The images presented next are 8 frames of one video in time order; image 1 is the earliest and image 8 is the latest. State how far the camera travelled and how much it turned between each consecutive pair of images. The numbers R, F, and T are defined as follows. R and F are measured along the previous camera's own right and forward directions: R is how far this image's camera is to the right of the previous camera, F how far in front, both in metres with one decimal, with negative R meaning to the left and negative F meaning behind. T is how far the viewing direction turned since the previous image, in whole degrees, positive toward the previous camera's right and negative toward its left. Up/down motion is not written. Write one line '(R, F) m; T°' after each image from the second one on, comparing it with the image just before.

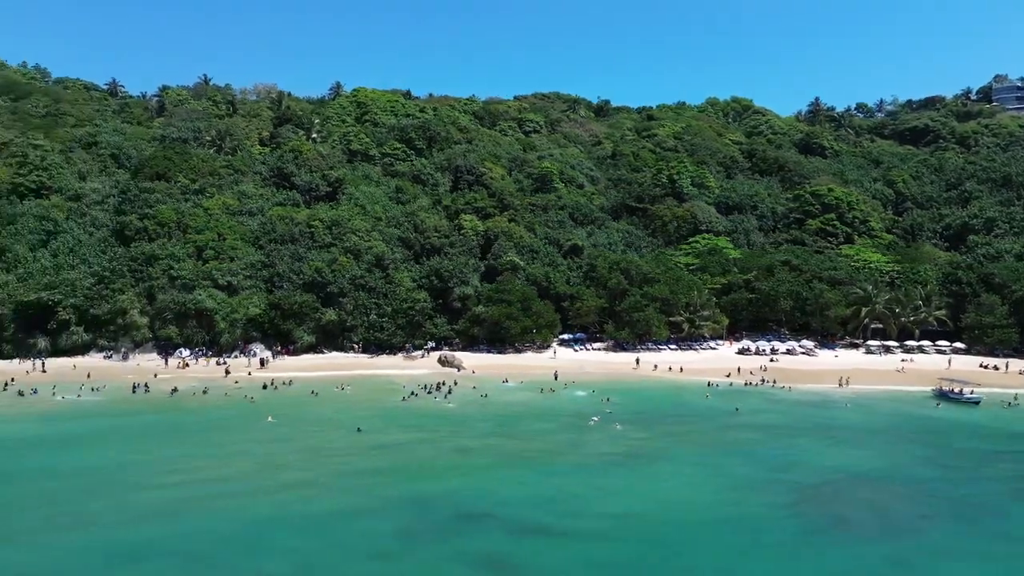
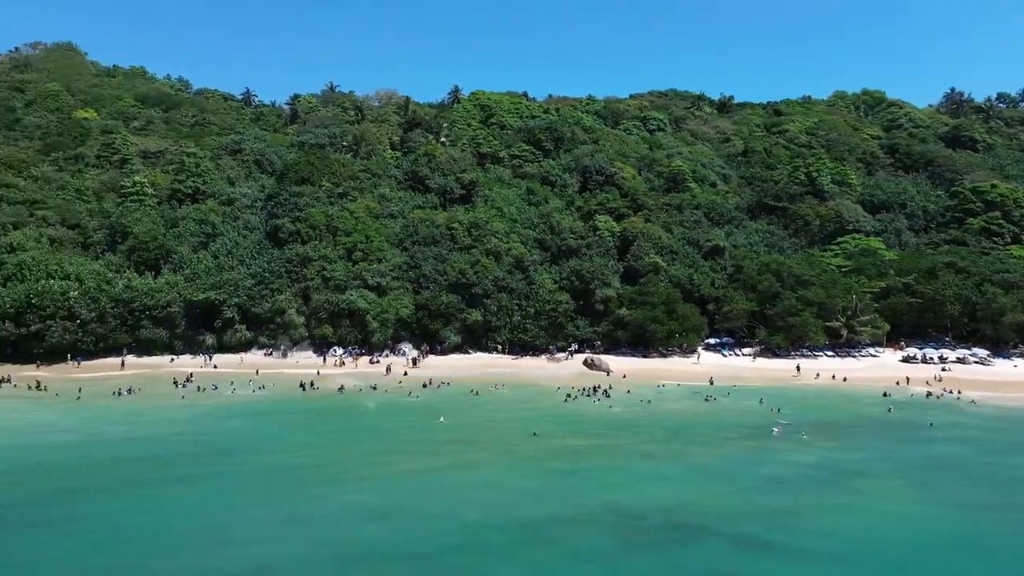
(-3.6, +0.3) m; -7°
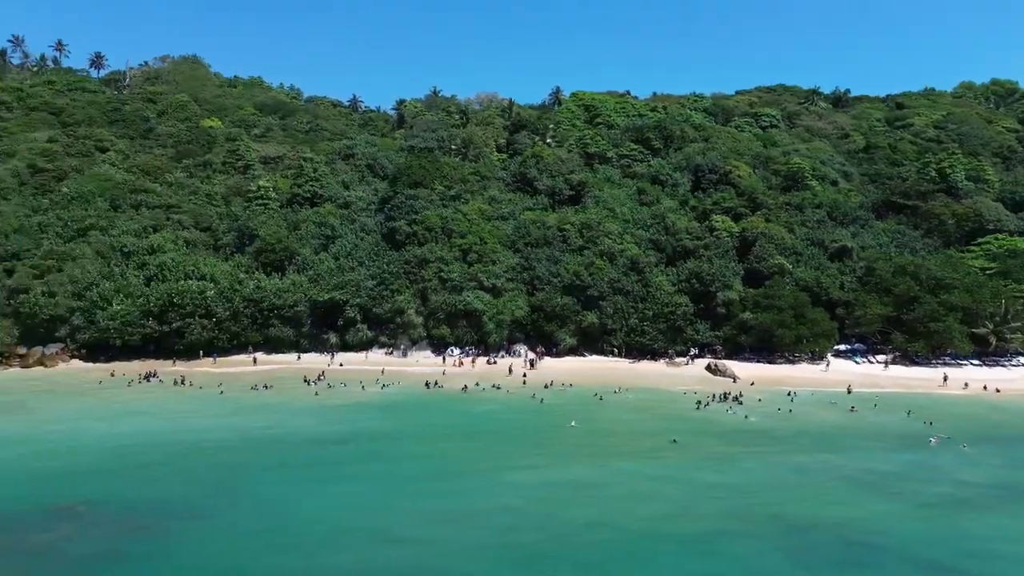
(-2.0, +0.3) m; -7°
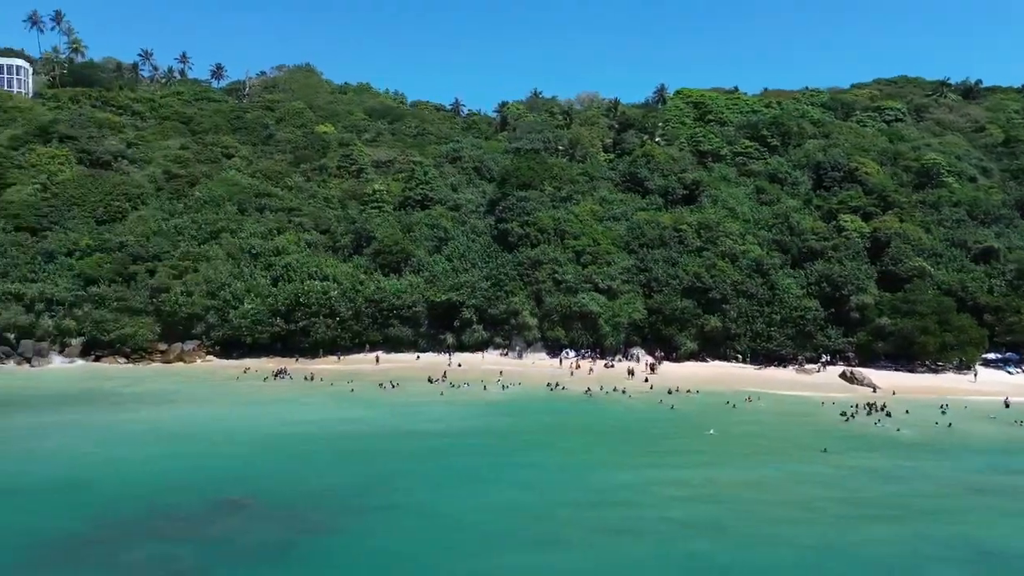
(-2.0, +0.4) m; -7°
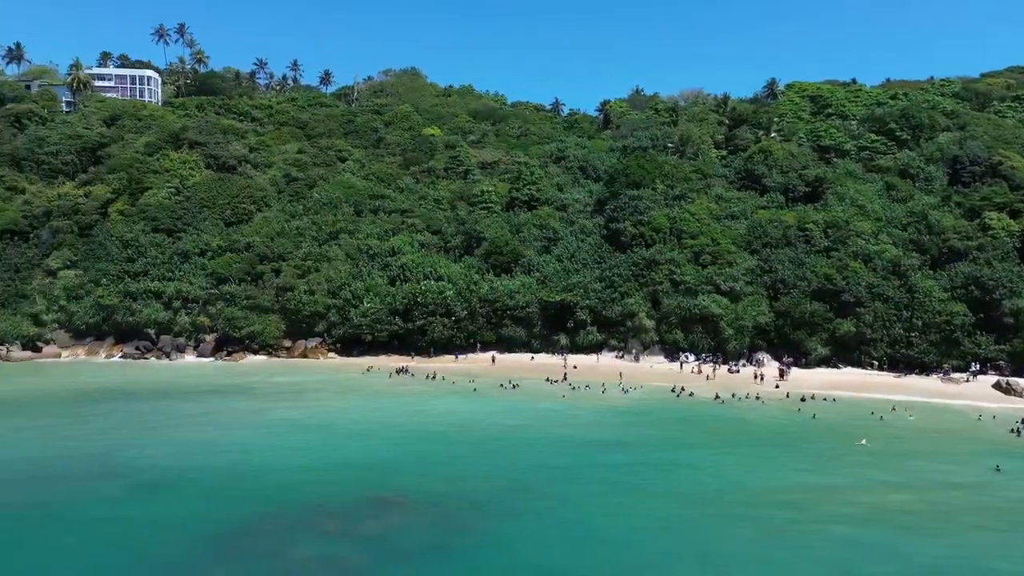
(-2.0, +0.4) m; -7°
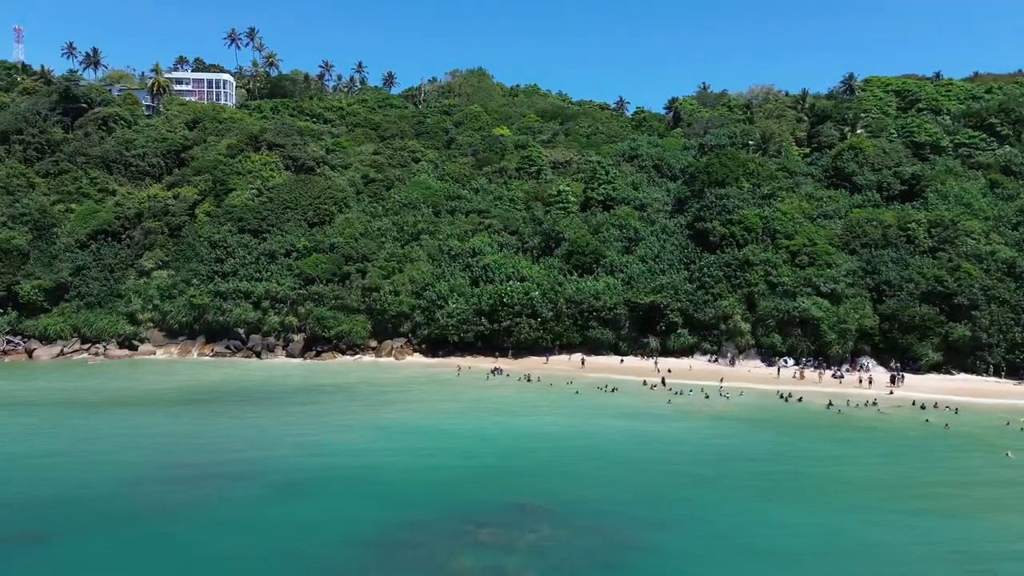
(-3.0, +0.6) m; -3°
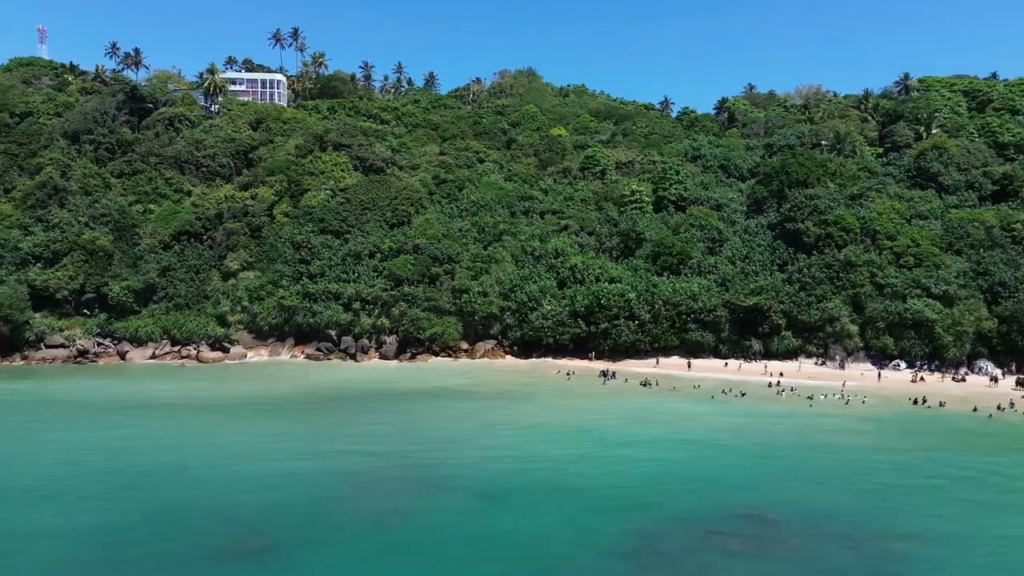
(-6.3, +0.7) m; 0°
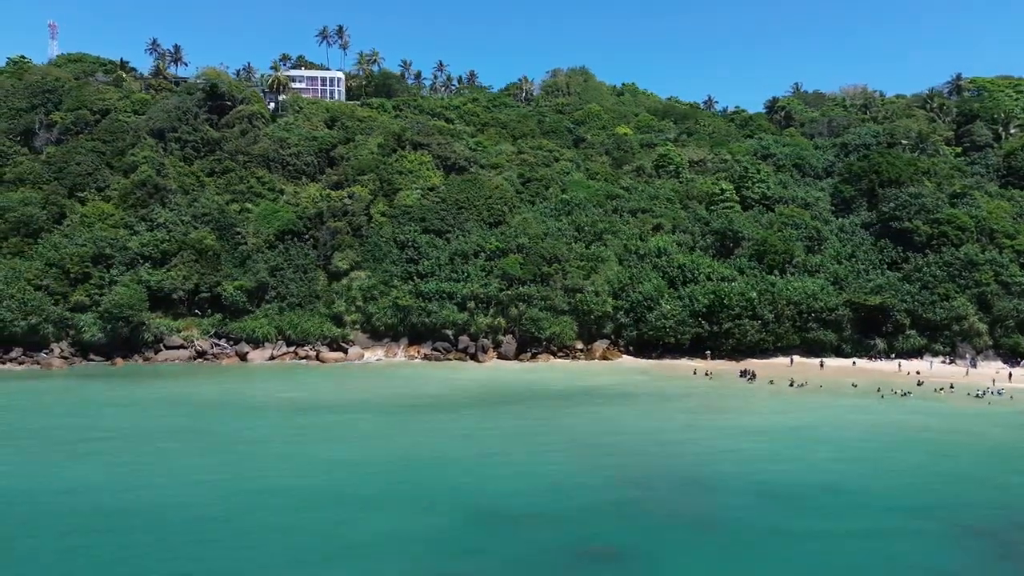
(-9.0, +0.3) m; +1°
